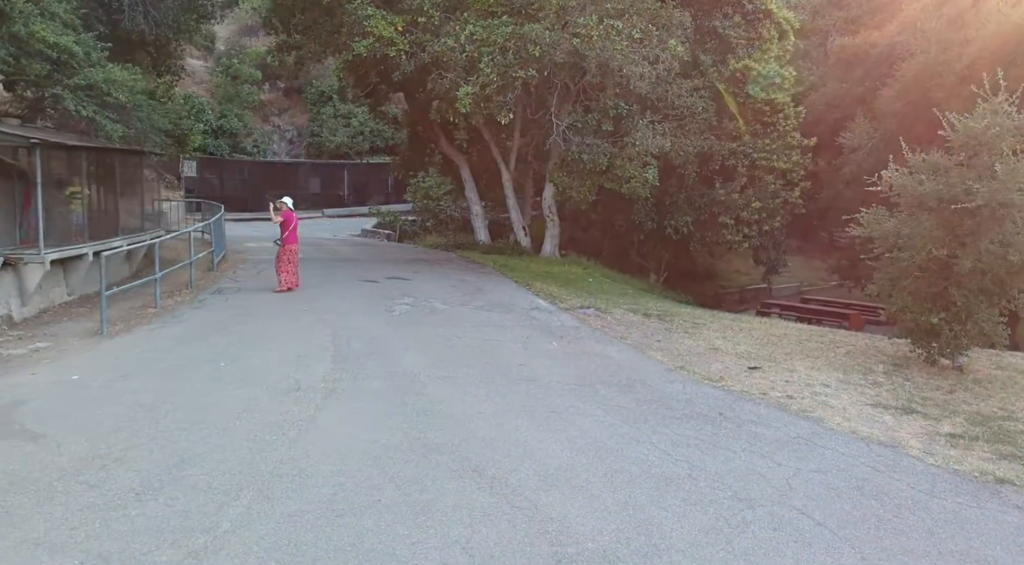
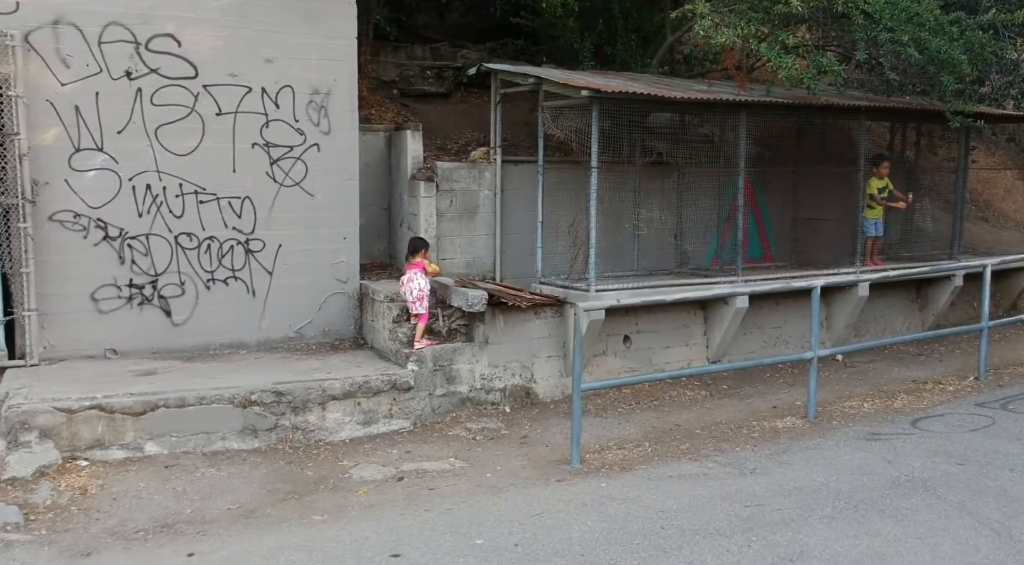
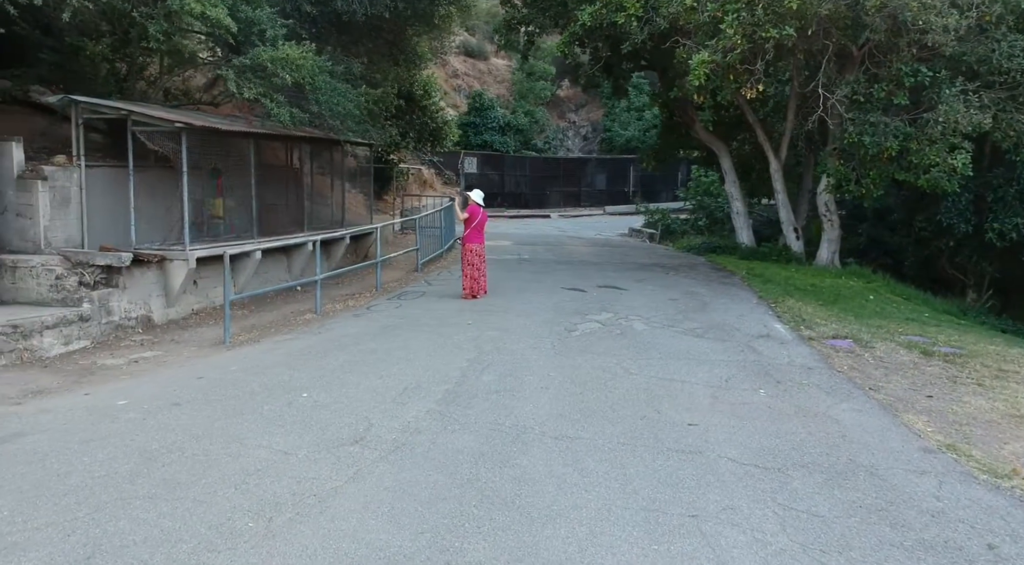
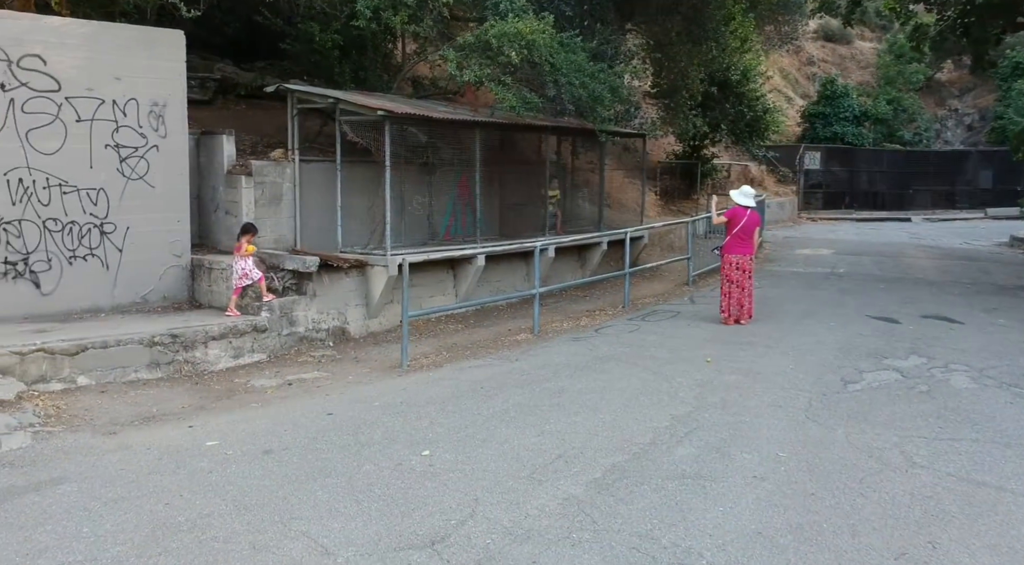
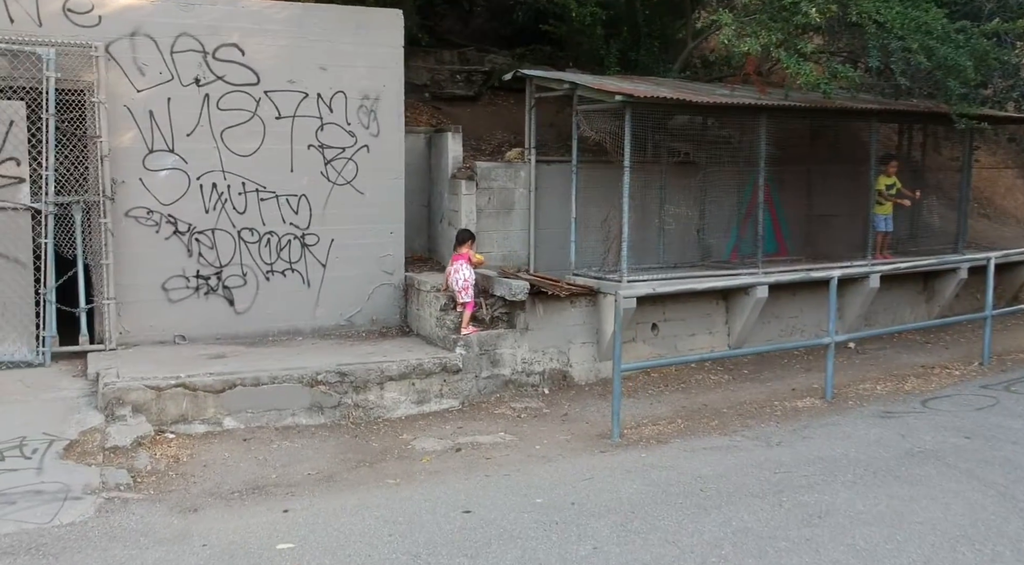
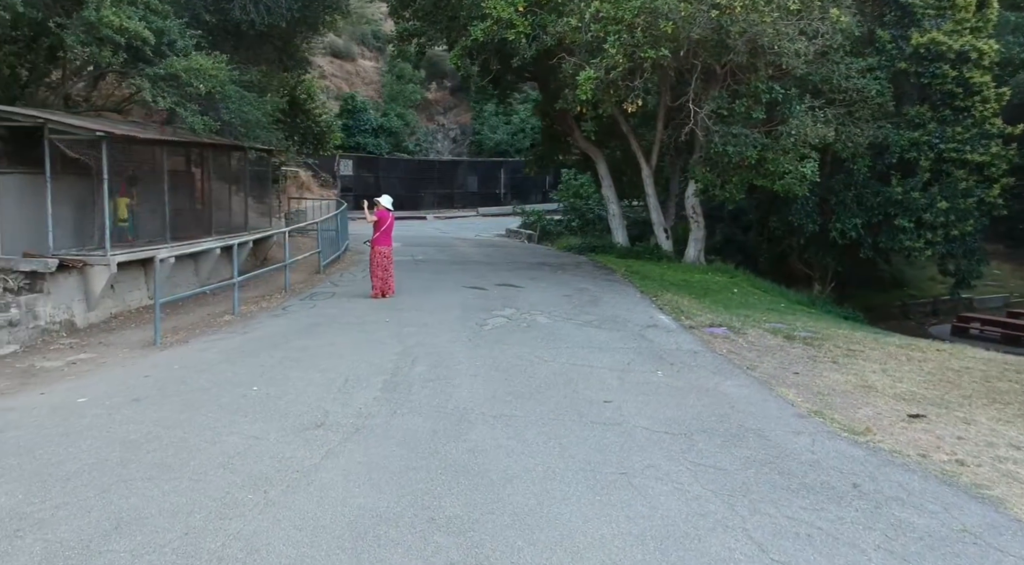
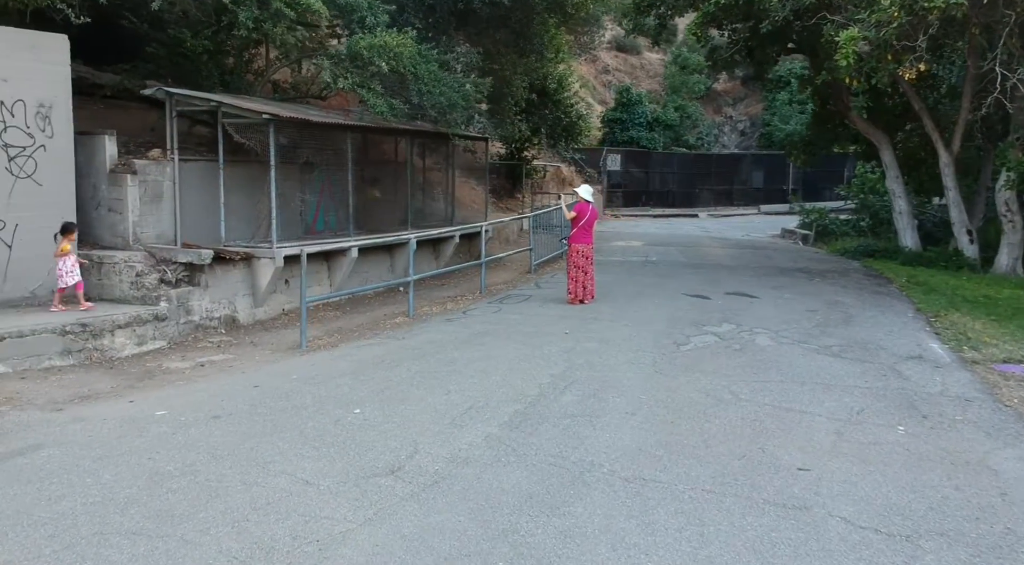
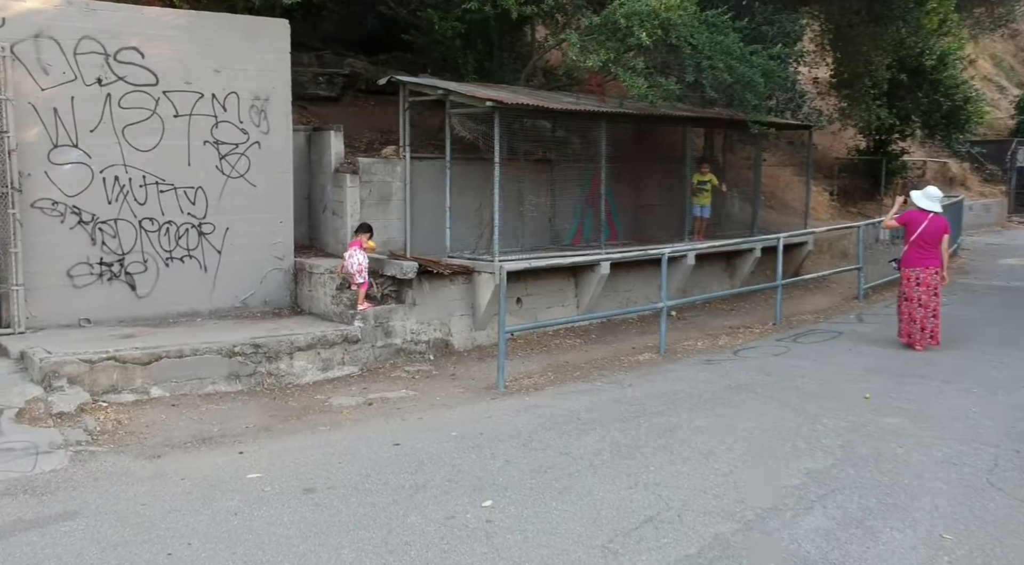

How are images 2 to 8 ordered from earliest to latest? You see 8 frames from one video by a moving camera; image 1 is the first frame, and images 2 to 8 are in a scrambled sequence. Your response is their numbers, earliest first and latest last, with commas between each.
6, 3, 7, 4, 8, 5, 2
